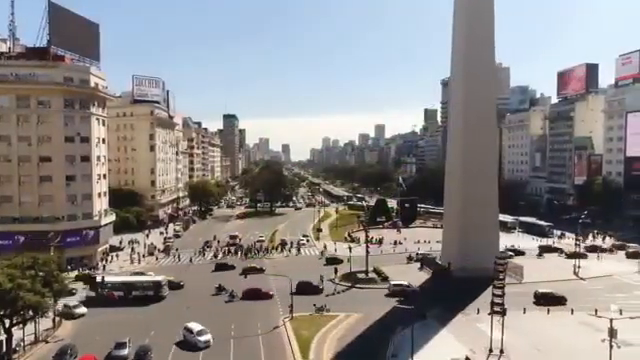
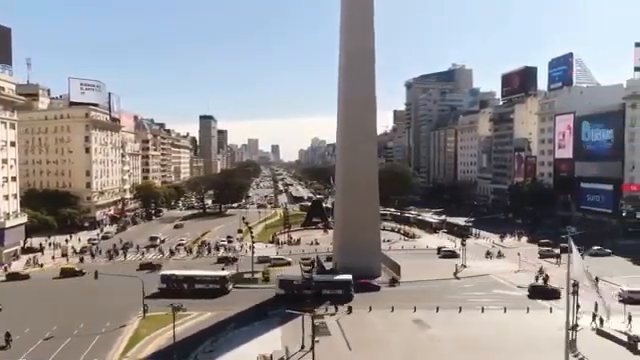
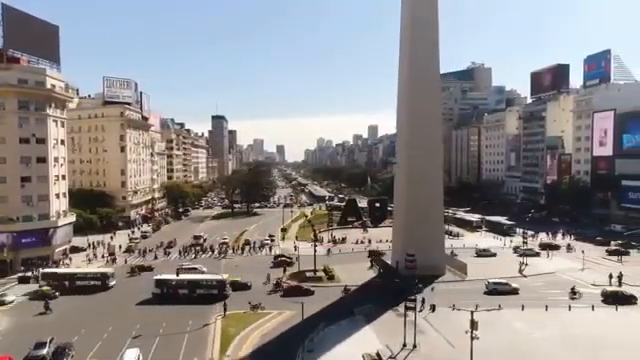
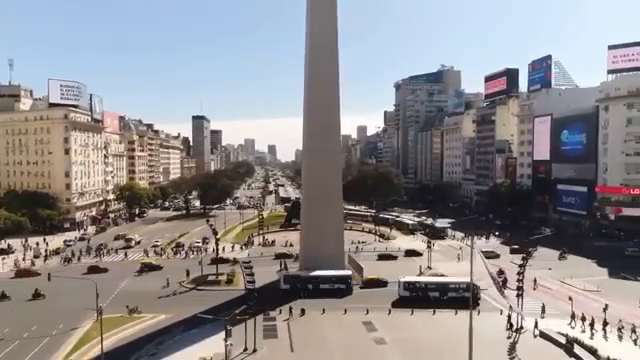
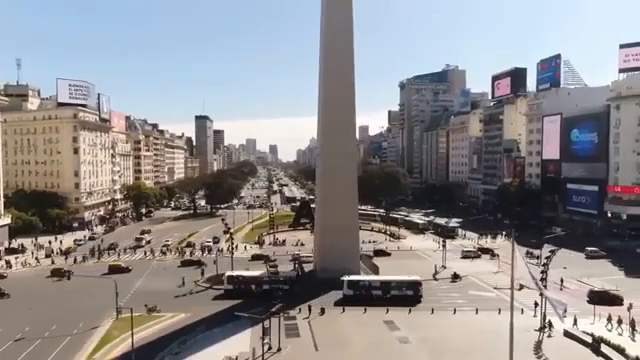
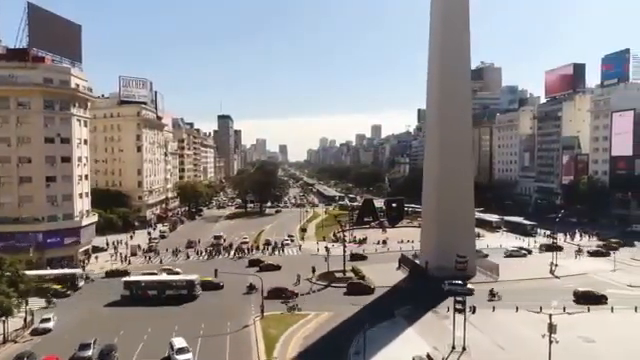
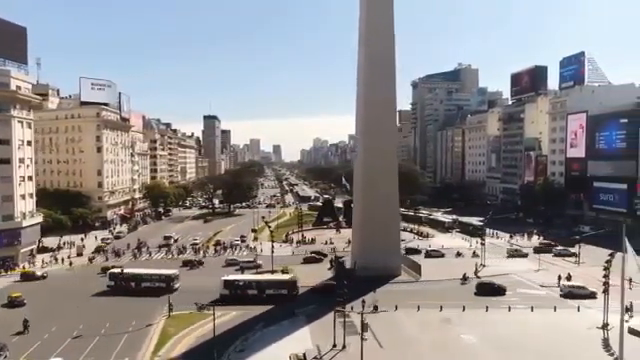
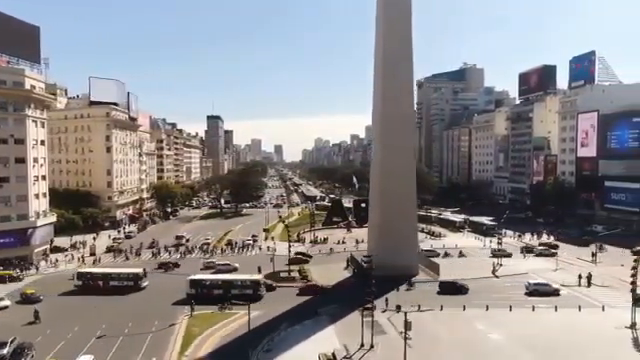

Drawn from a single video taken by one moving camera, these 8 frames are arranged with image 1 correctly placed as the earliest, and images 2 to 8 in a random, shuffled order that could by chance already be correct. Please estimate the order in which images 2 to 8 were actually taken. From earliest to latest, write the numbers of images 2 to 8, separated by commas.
6, 3, 8, 7, 2, 5, 4
